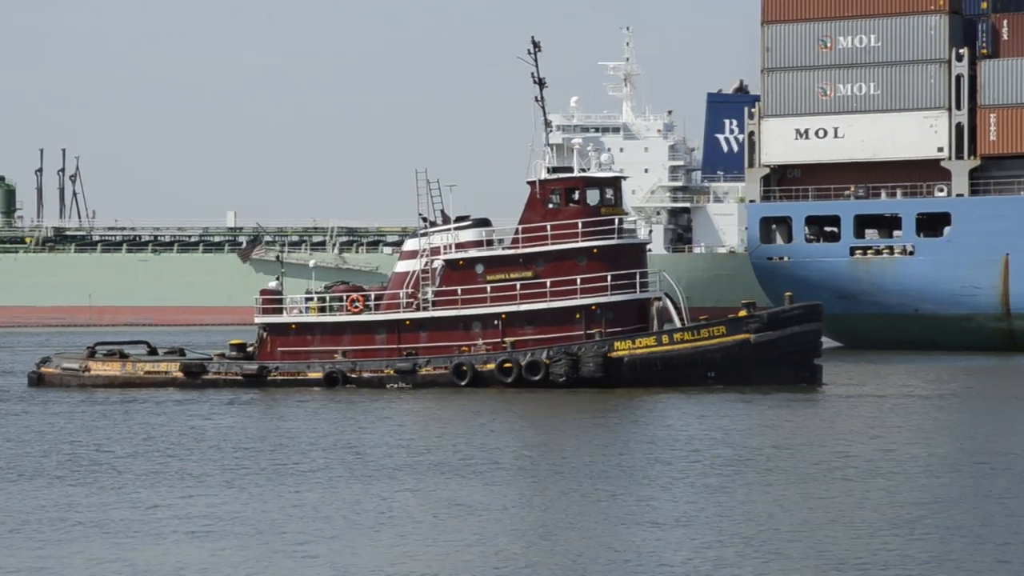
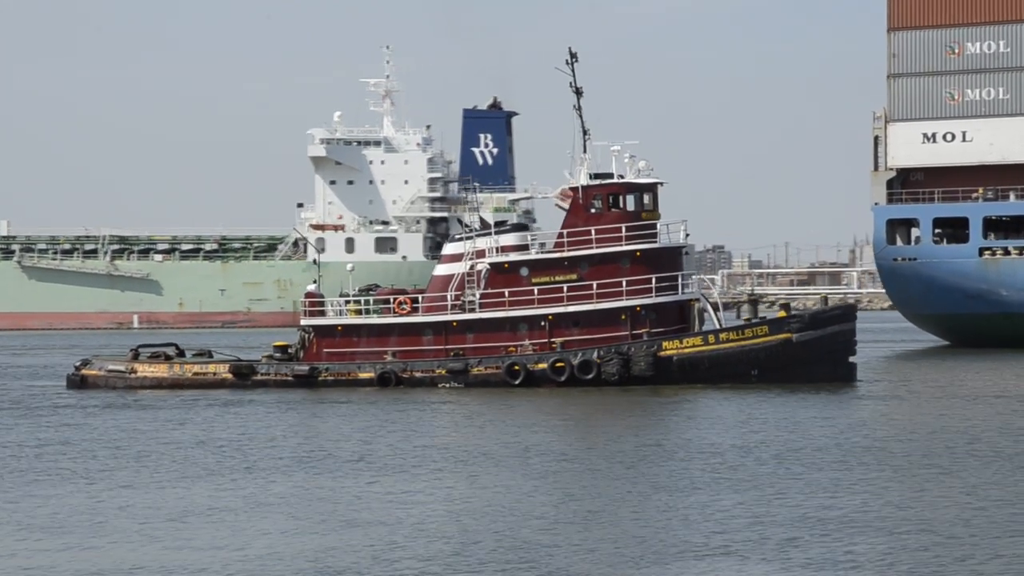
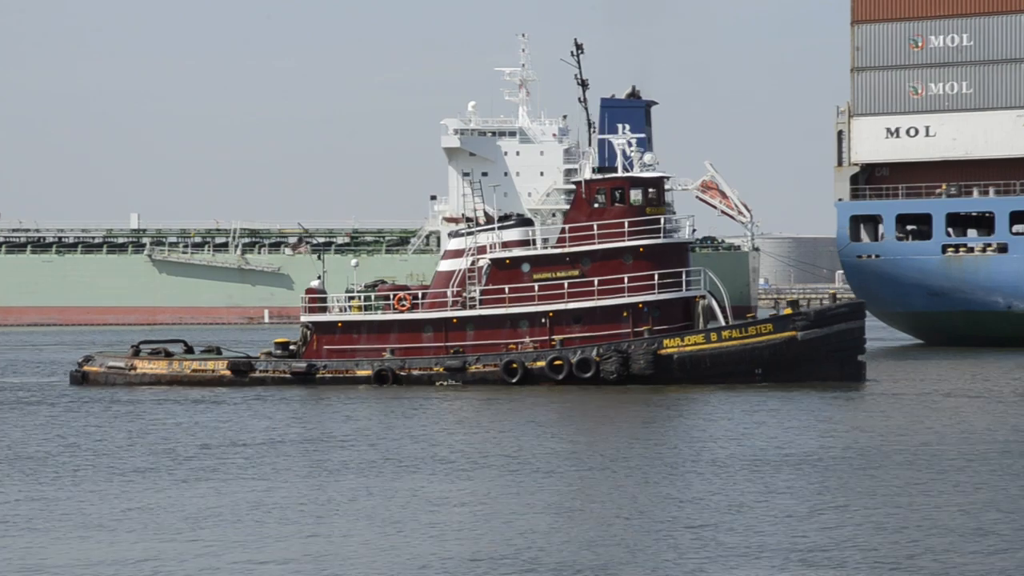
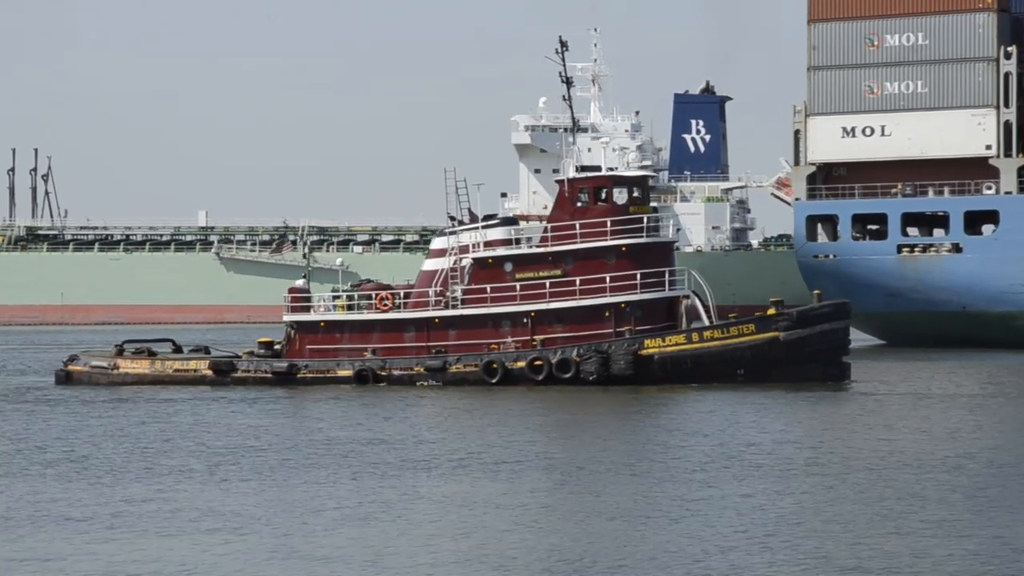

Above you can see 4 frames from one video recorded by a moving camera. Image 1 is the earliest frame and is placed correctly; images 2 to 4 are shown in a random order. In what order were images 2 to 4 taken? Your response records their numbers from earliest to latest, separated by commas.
4, 3, 2
